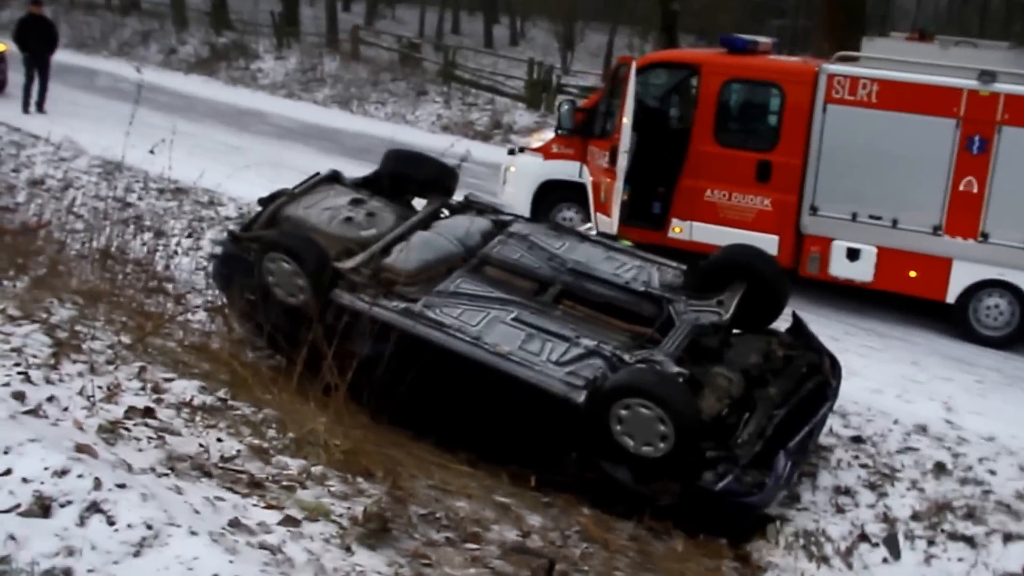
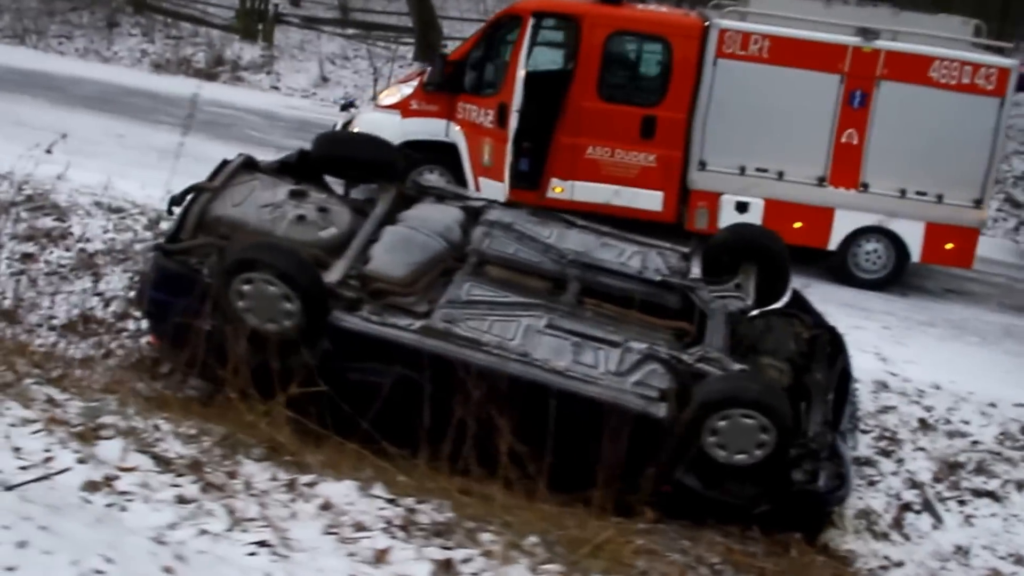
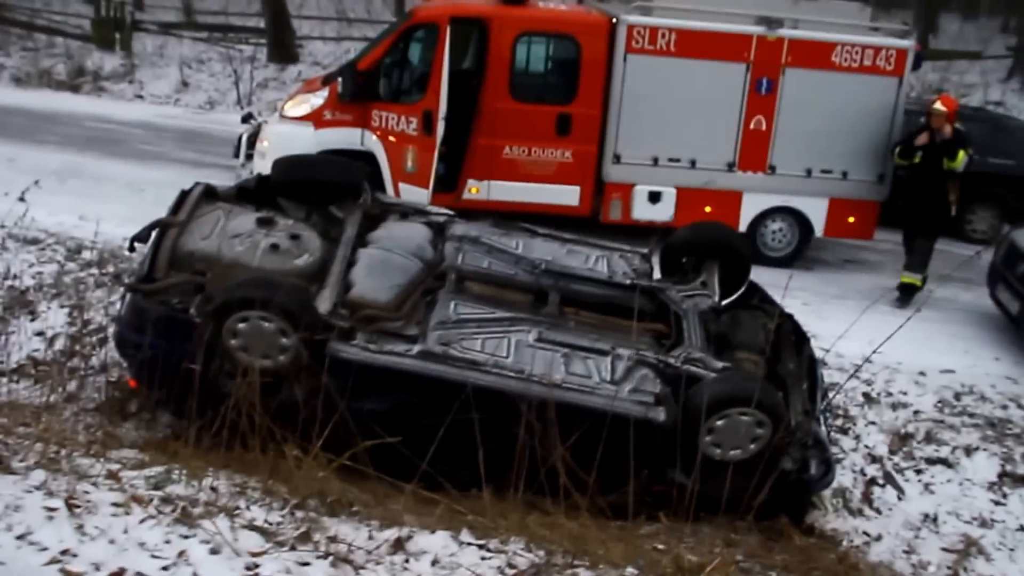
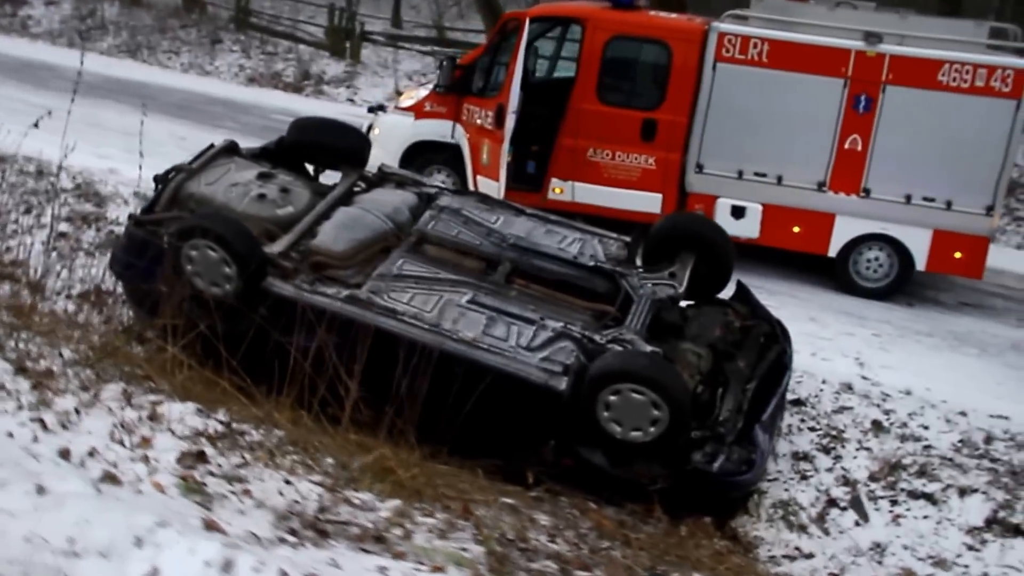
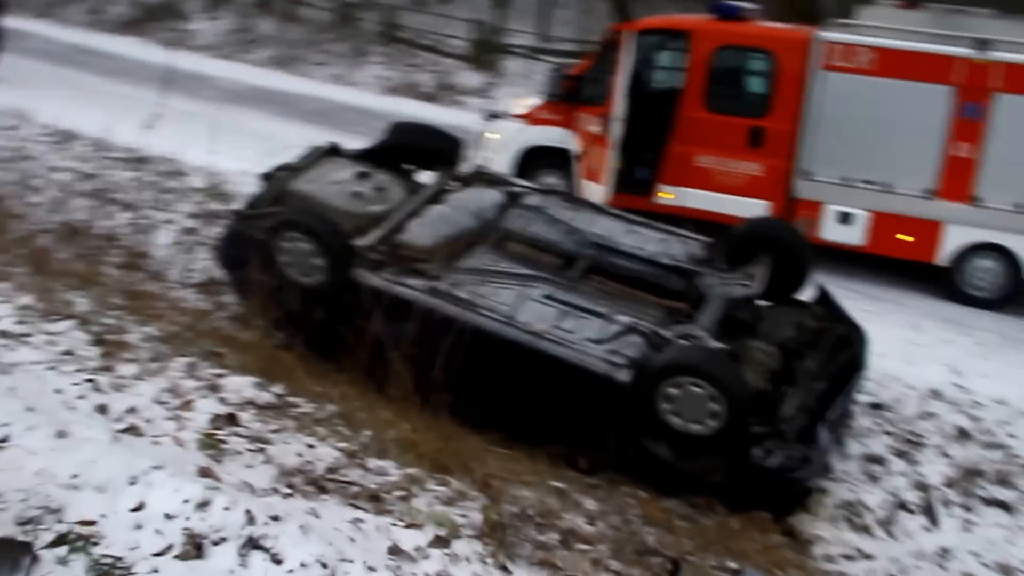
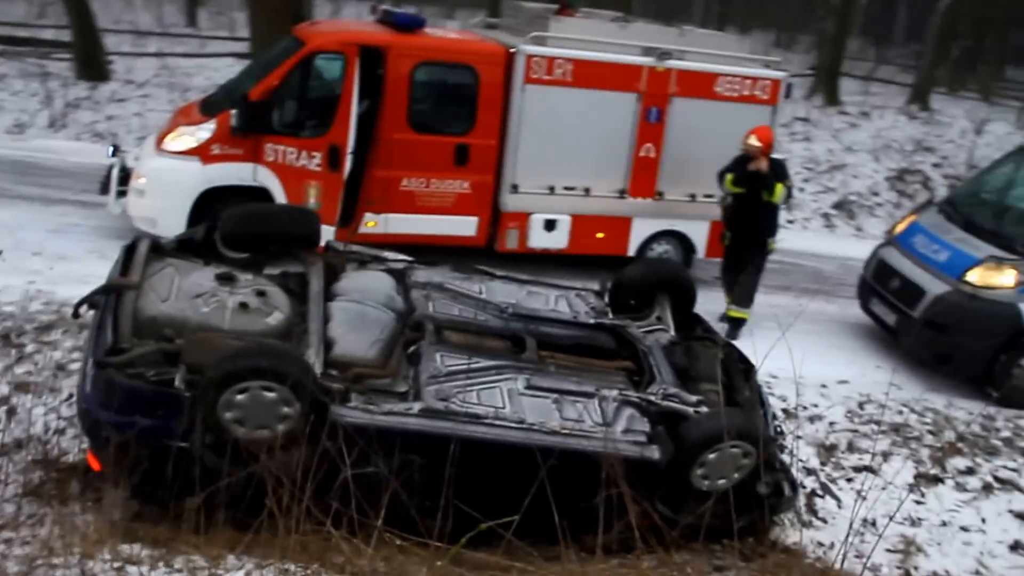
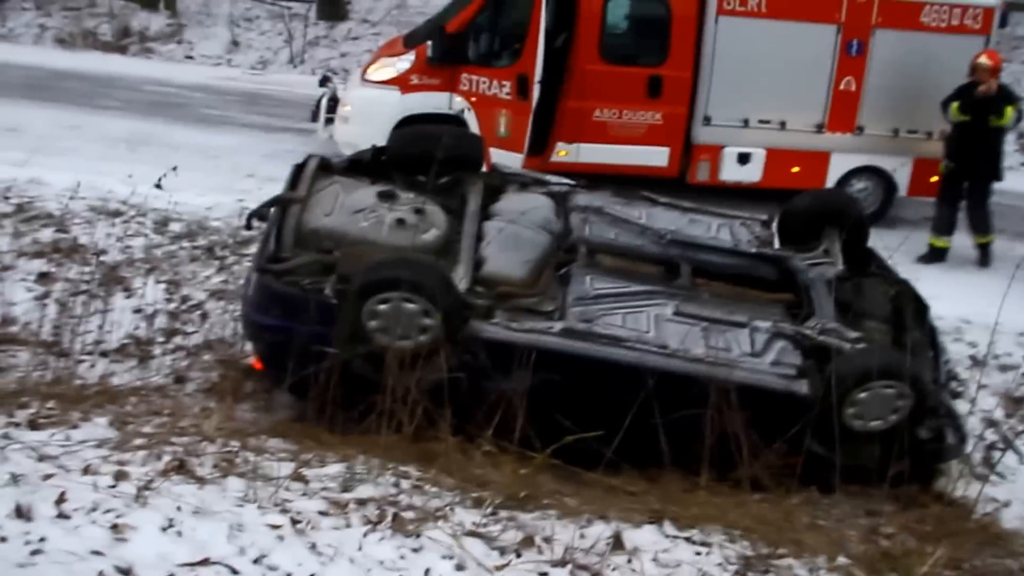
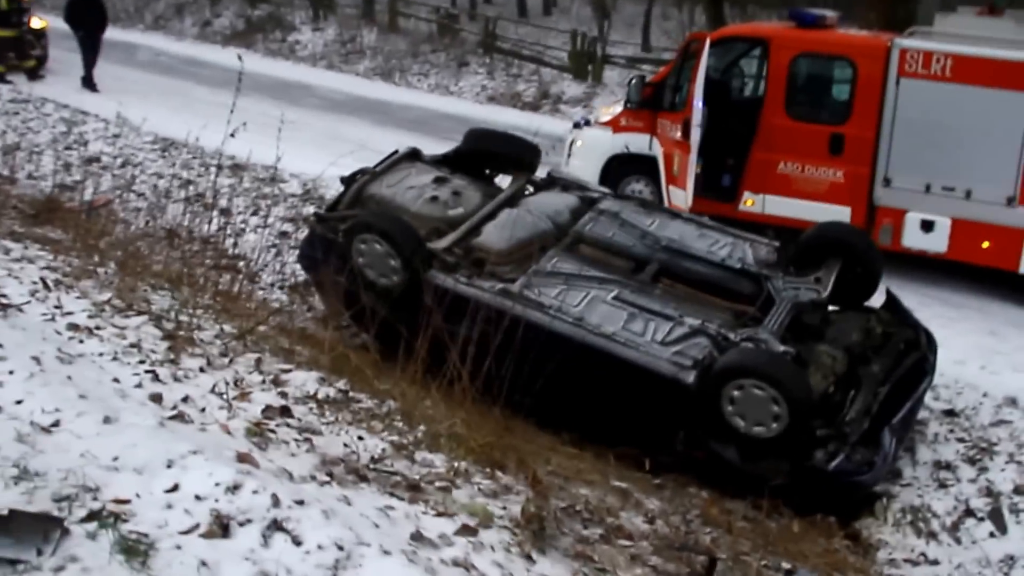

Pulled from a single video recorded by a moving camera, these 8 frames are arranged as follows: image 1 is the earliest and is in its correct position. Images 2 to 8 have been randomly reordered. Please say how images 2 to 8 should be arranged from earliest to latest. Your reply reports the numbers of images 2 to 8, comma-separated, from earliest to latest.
8, 5, 4, 2, 3, 7, 6
